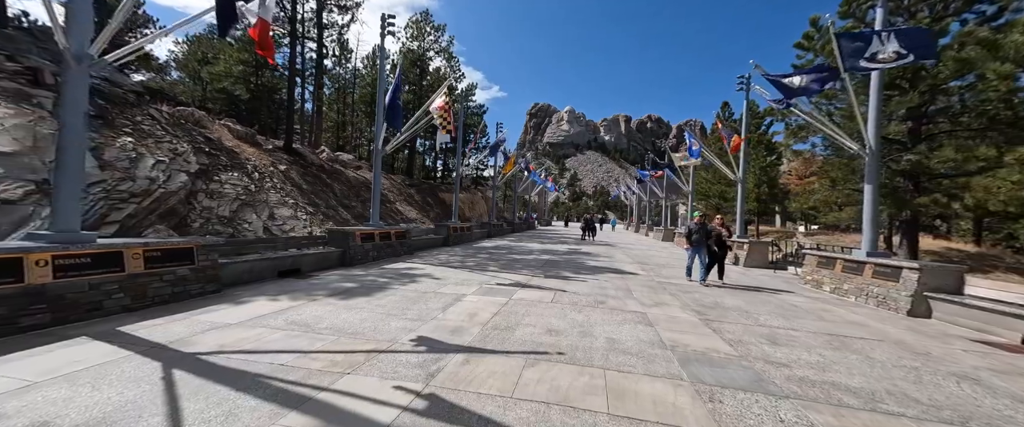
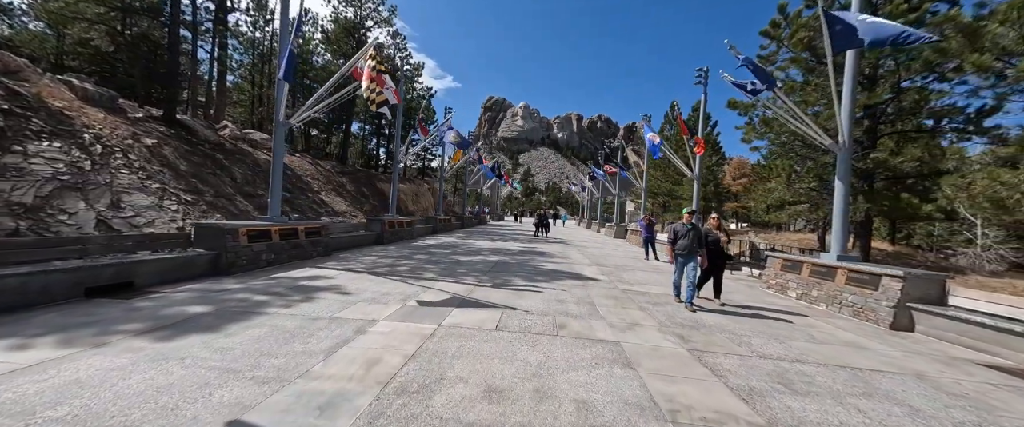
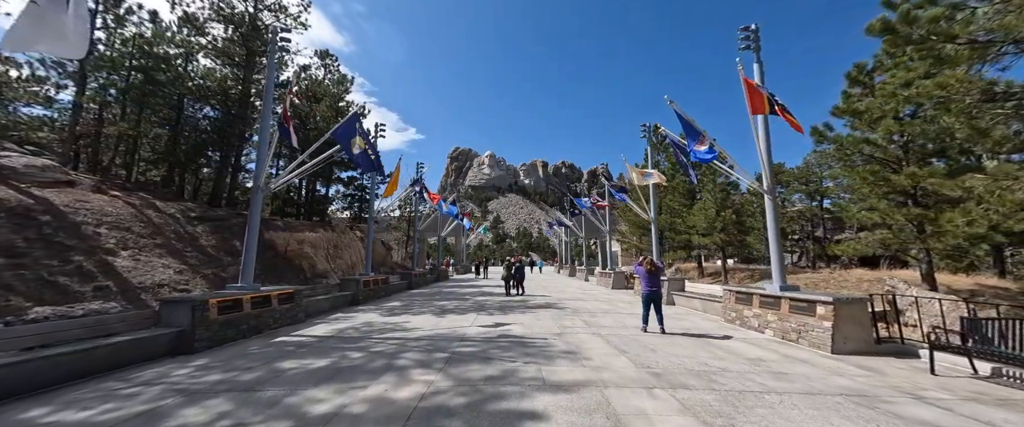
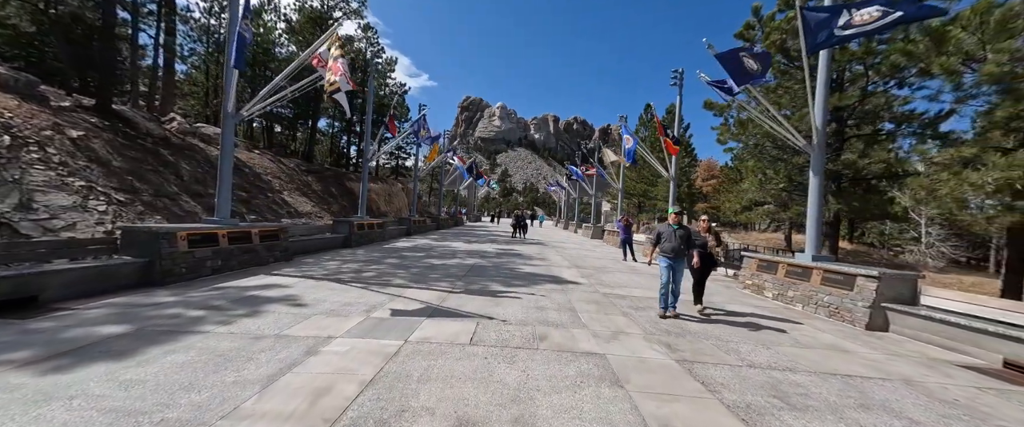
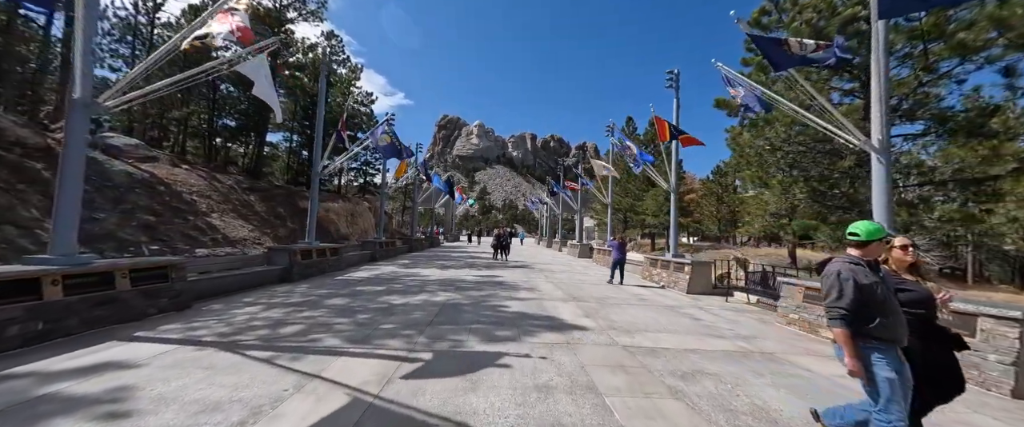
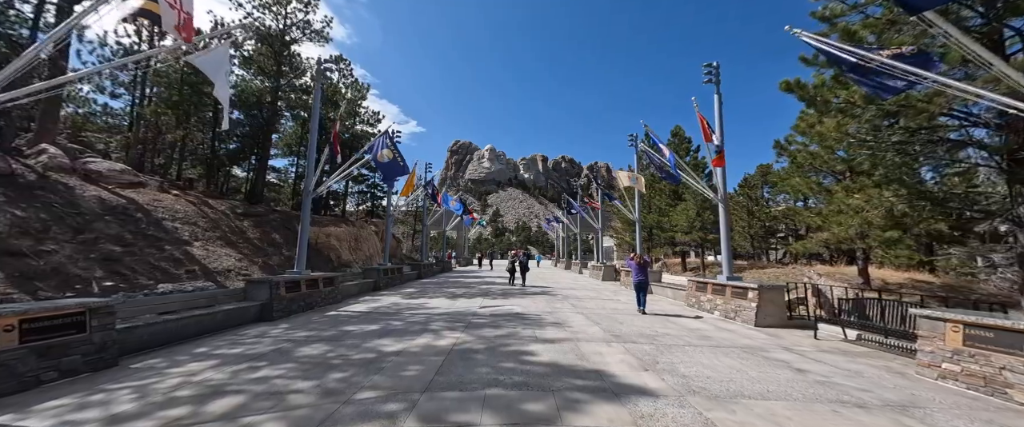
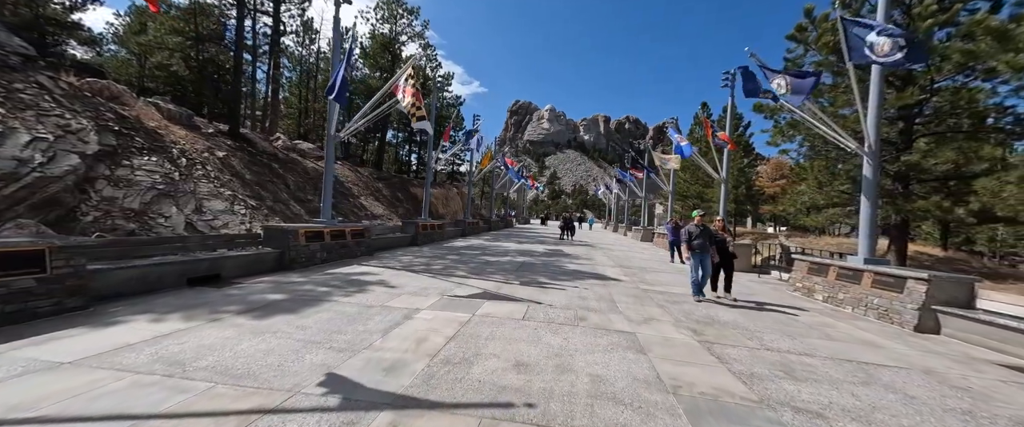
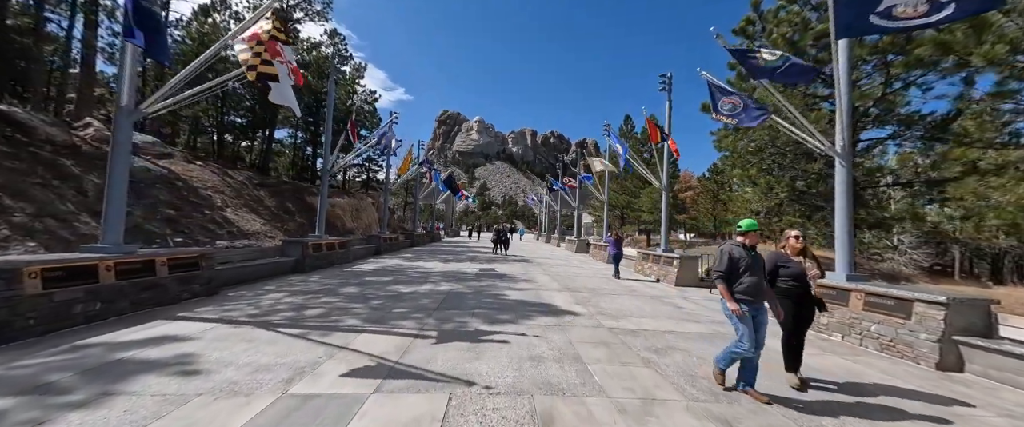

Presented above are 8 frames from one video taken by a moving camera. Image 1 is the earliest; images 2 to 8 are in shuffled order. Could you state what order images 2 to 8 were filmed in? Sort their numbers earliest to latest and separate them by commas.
7, 2, 4, 8, 5, 6, 3
